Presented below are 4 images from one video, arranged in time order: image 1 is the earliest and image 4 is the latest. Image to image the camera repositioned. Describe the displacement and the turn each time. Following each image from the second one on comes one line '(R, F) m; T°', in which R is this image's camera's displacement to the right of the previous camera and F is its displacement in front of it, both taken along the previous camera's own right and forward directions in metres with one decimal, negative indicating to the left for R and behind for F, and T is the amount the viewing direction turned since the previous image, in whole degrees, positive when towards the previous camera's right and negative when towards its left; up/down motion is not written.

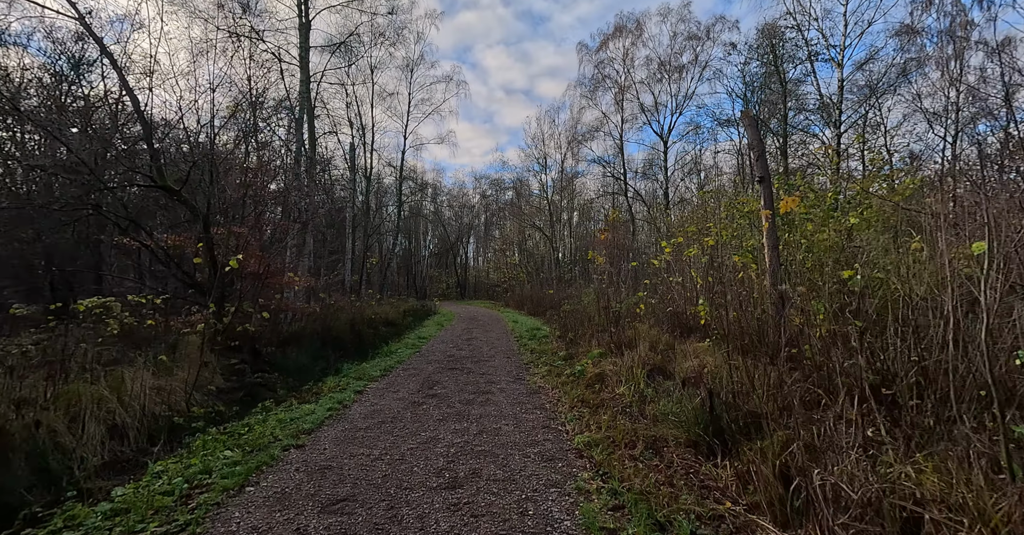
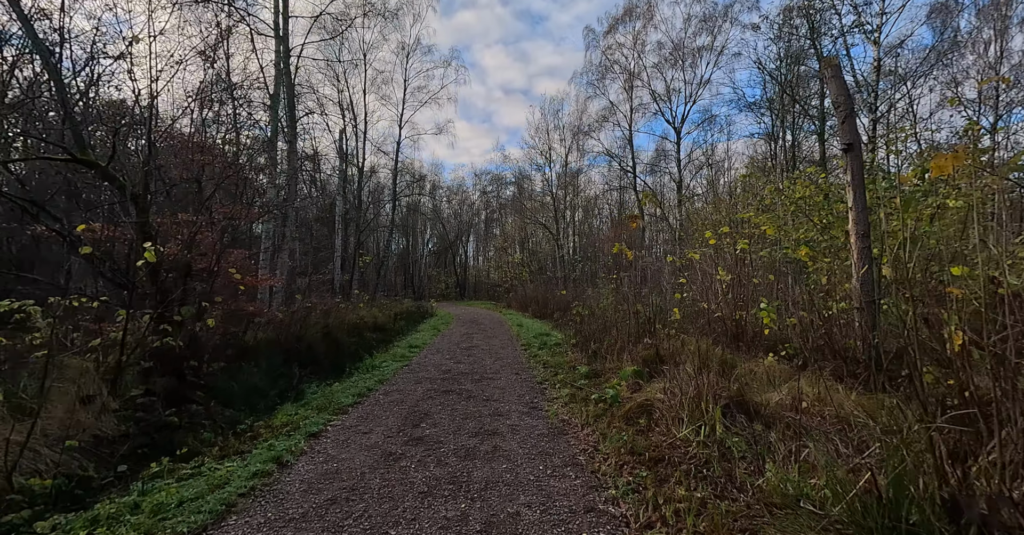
(-0.1, +1.6) m; 0°
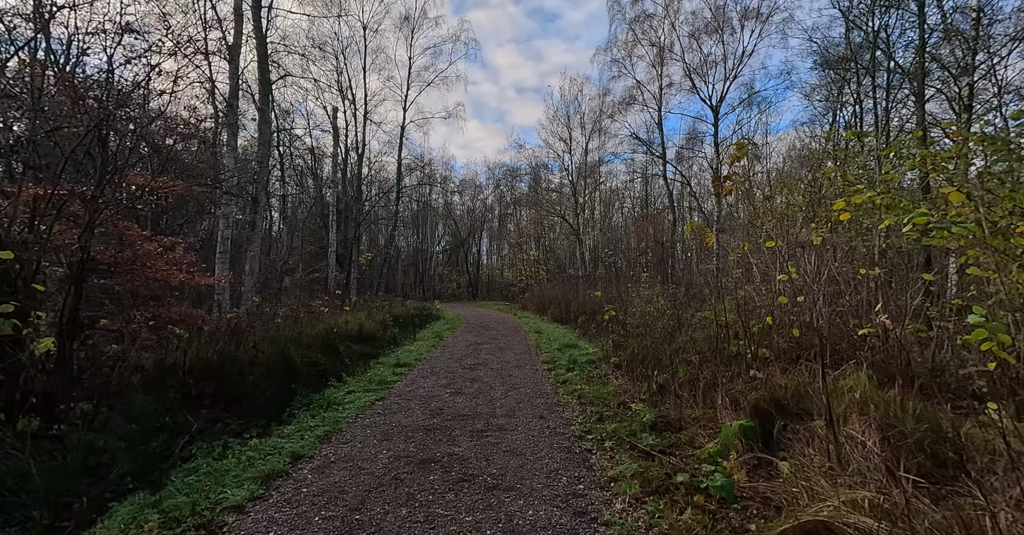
(-0.1, +2.4) m; -2°
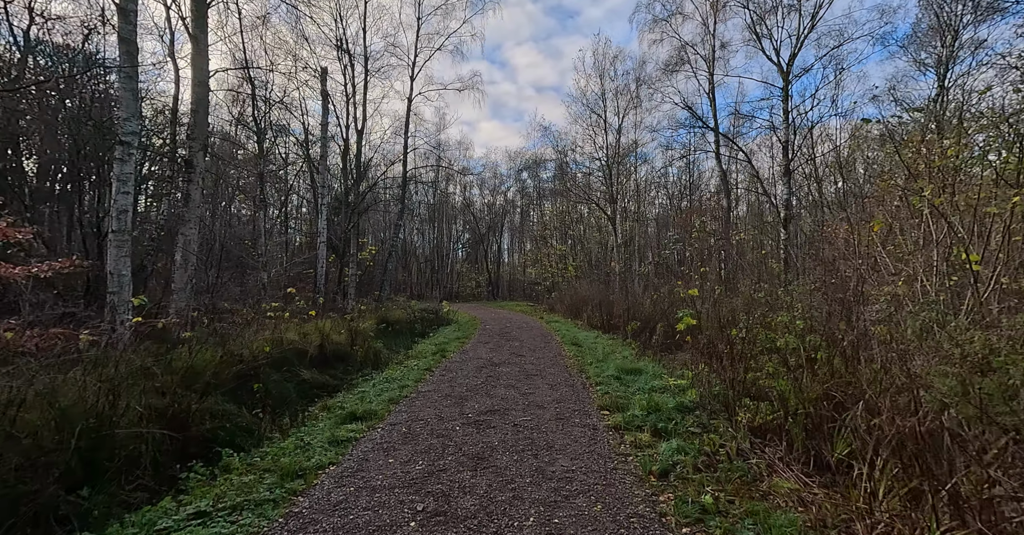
(-0.2, +3.3) m; -3°
